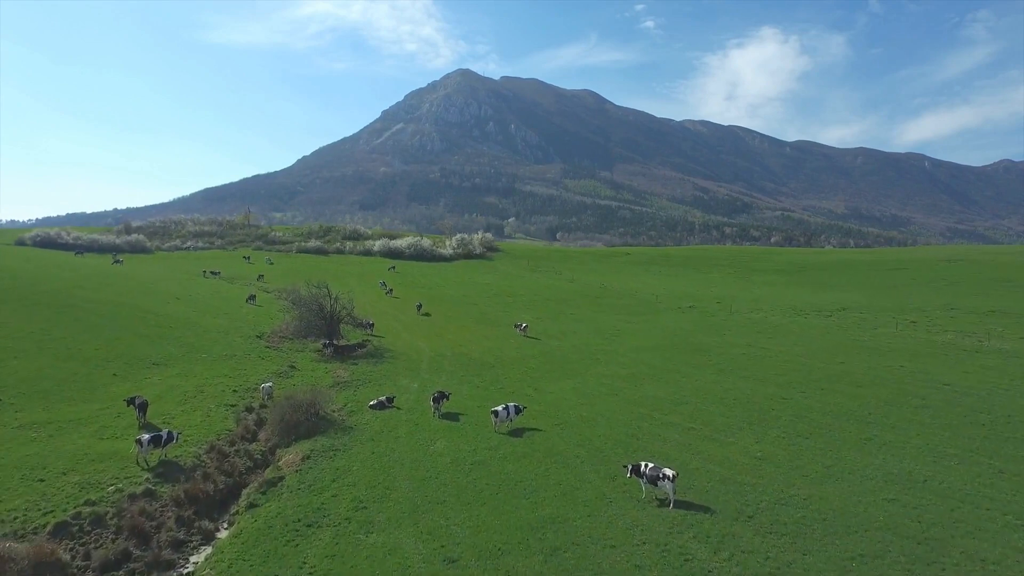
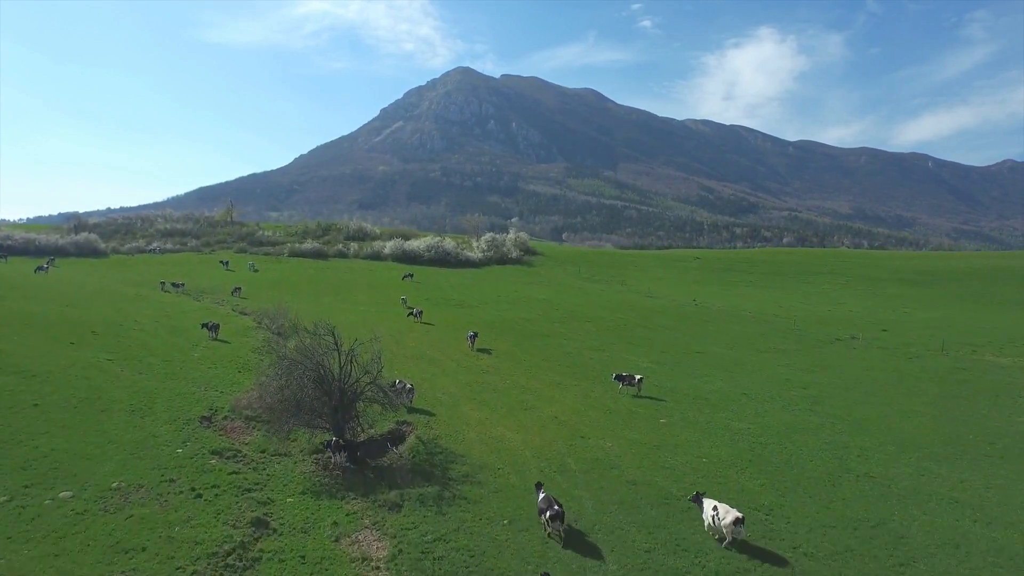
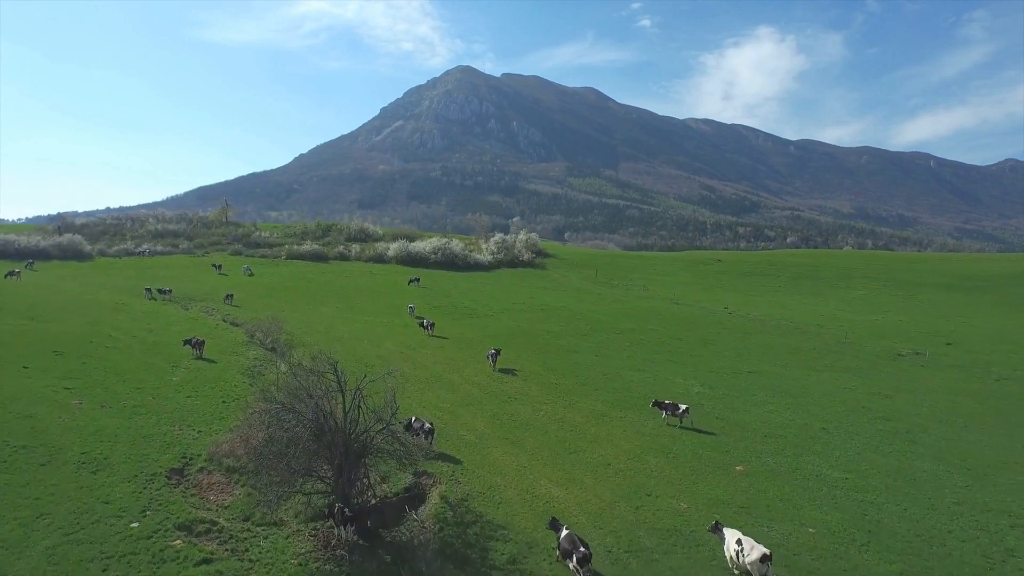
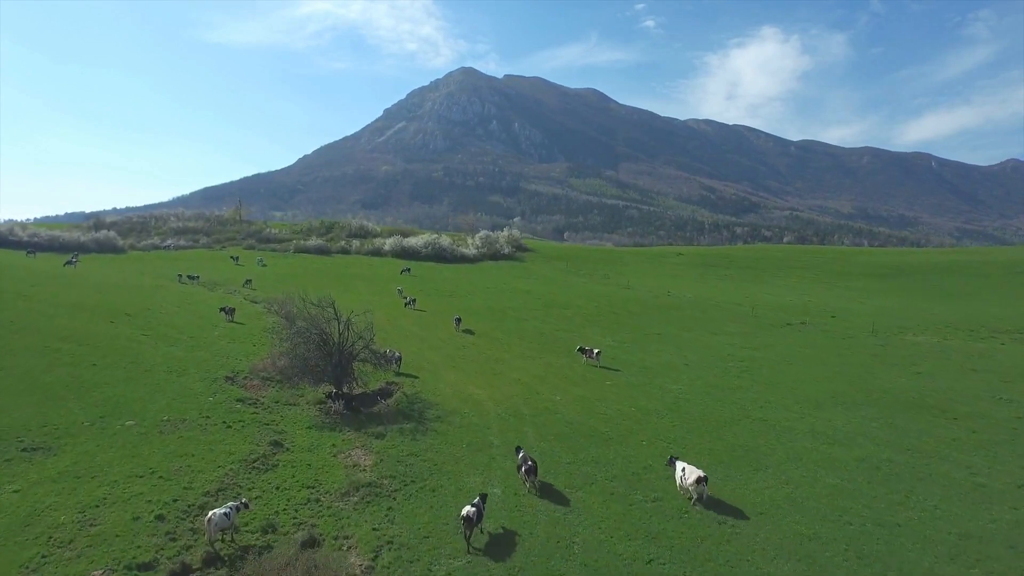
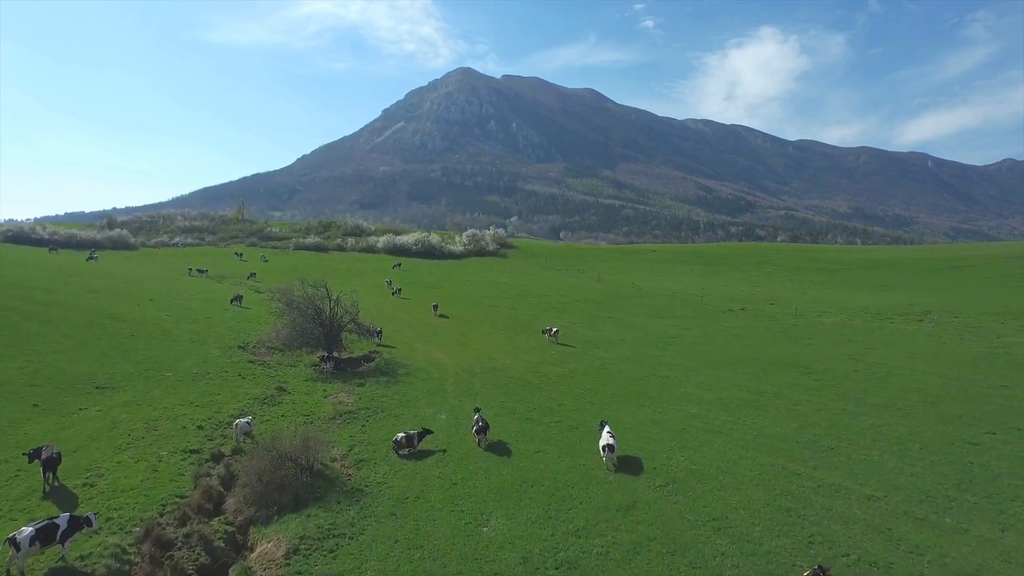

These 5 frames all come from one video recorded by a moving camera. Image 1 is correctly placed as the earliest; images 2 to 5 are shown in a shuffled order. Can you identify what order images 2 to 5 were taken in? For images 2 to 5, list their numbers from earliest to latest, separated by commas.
5, 4, 2, 3
